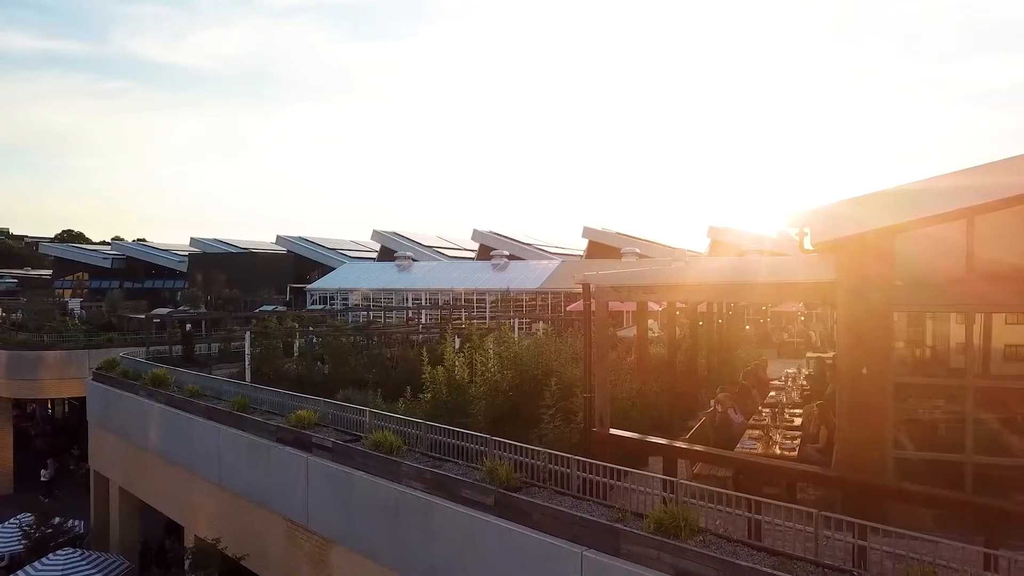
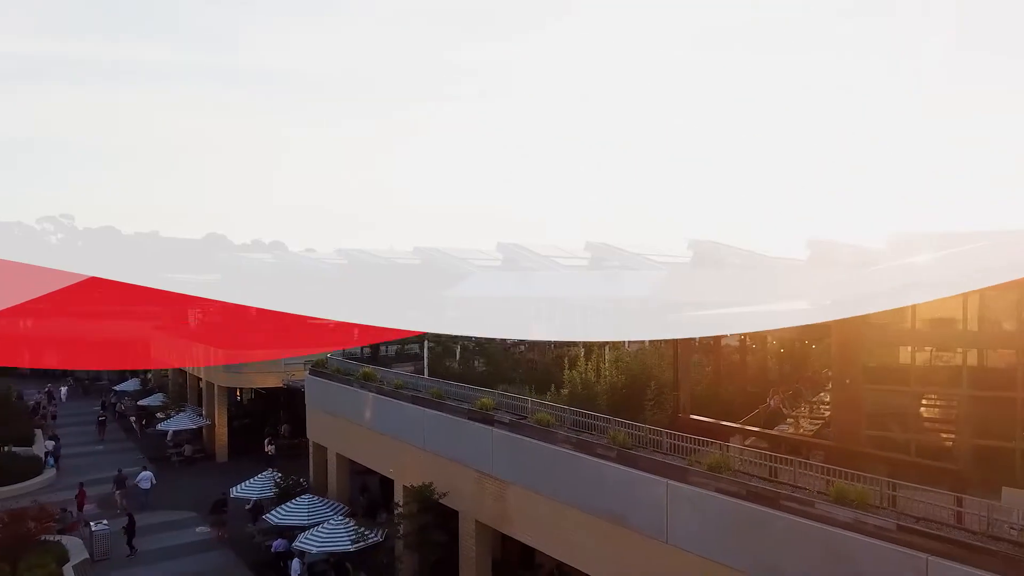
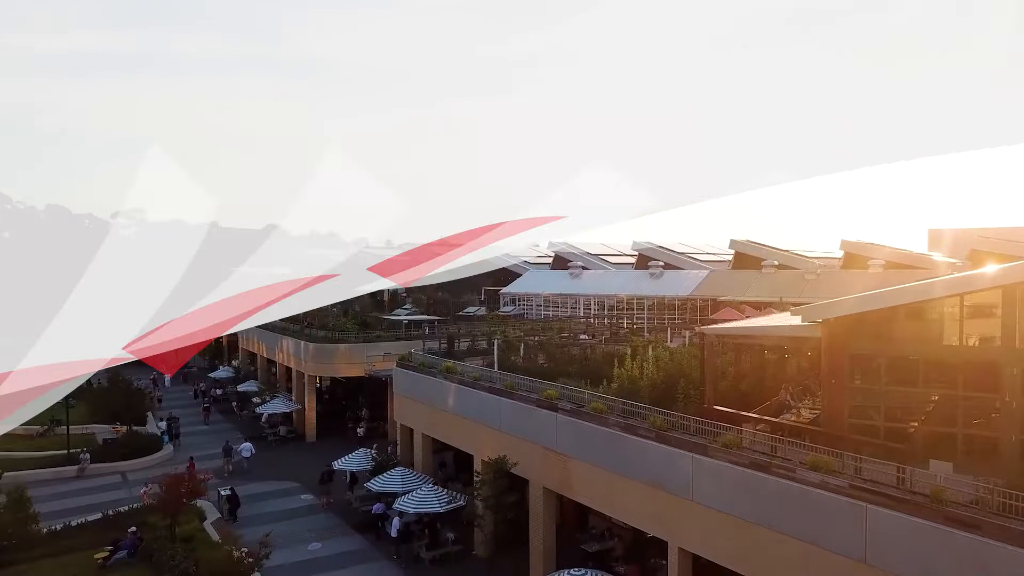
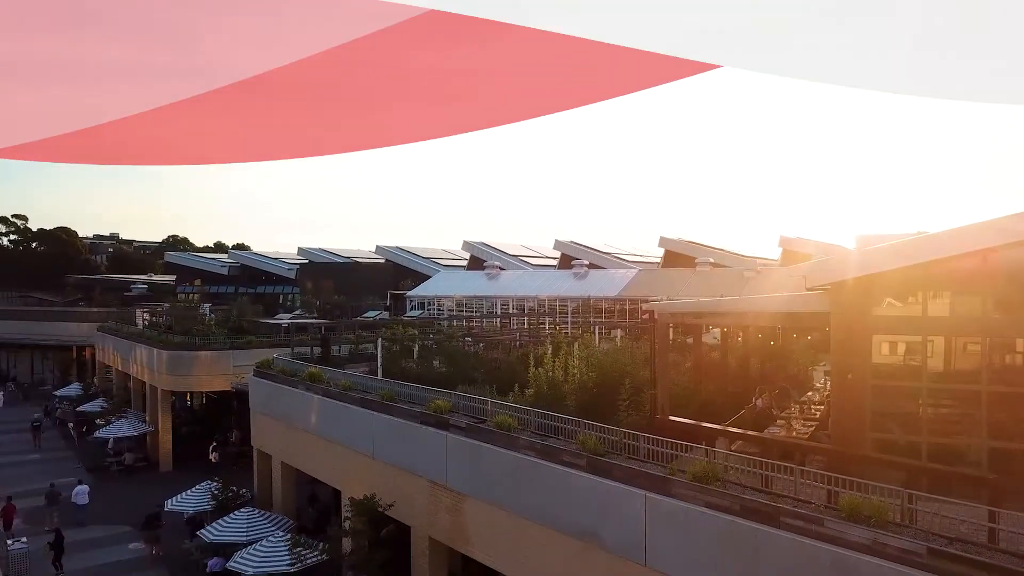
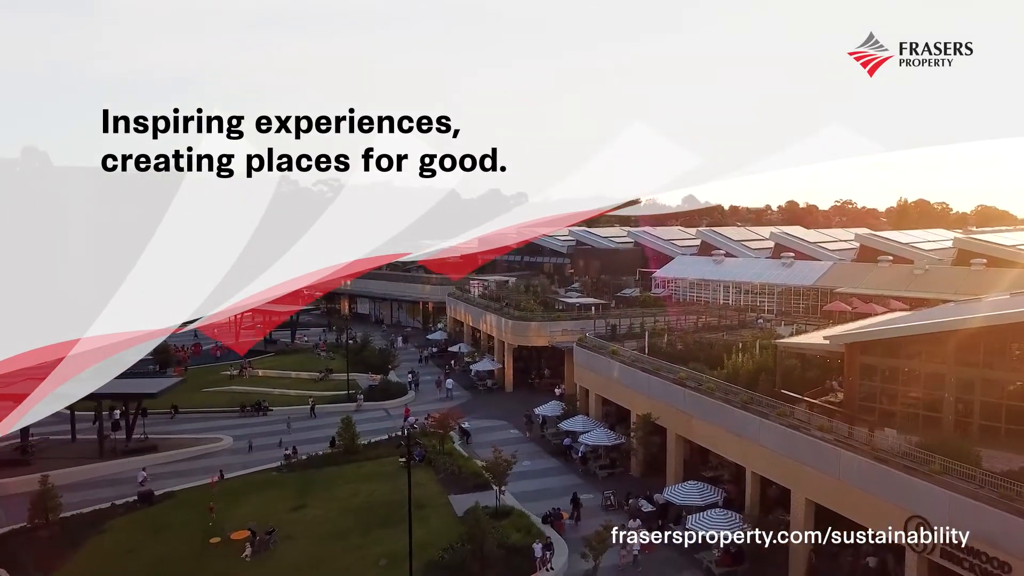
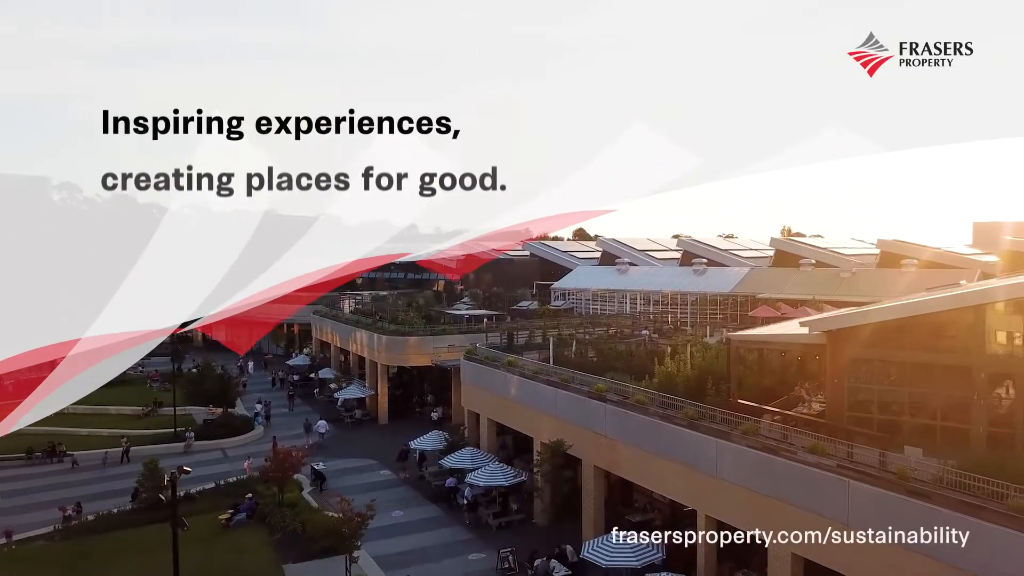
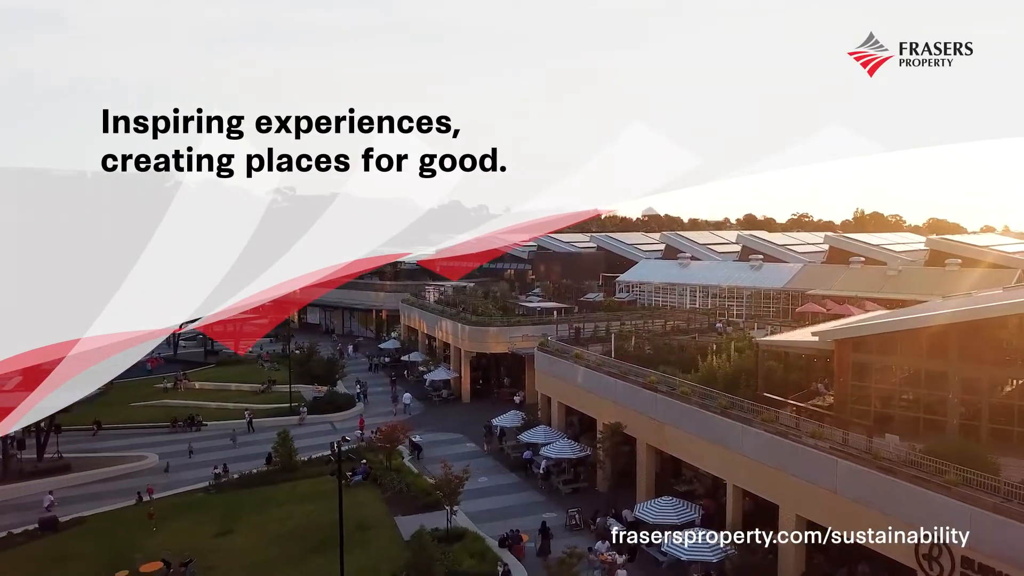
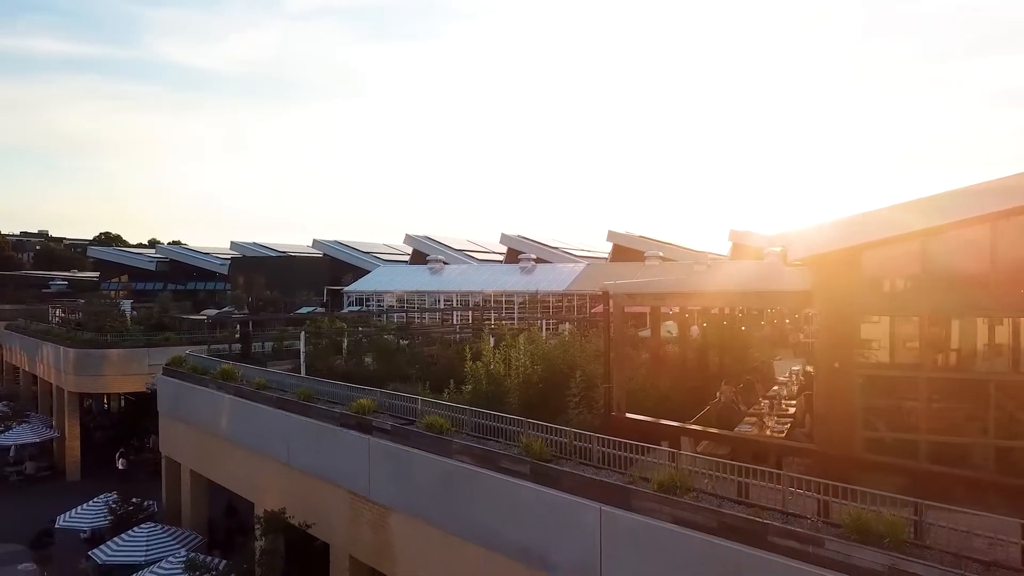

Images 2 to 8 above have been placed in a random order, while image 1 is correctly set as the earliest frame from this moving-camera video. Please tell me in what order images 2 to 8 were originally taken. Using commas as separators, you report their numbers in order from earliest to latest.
8, 4, 2, 3, 6, 7, 5
